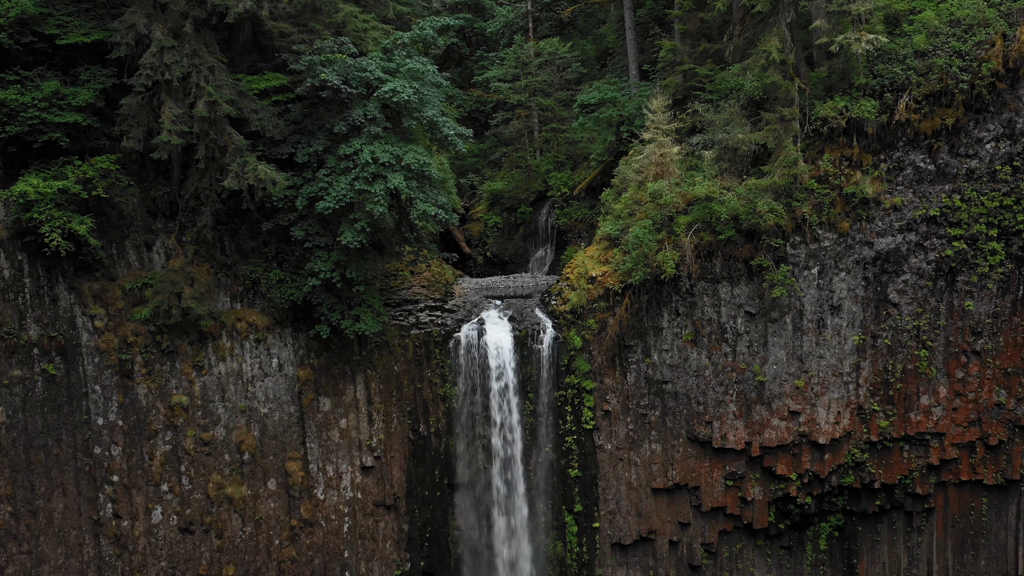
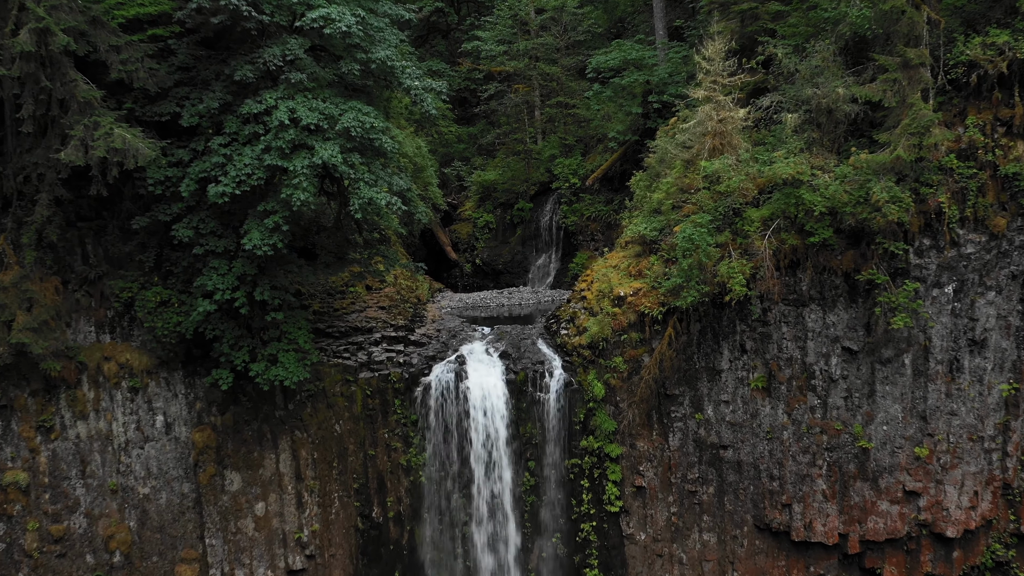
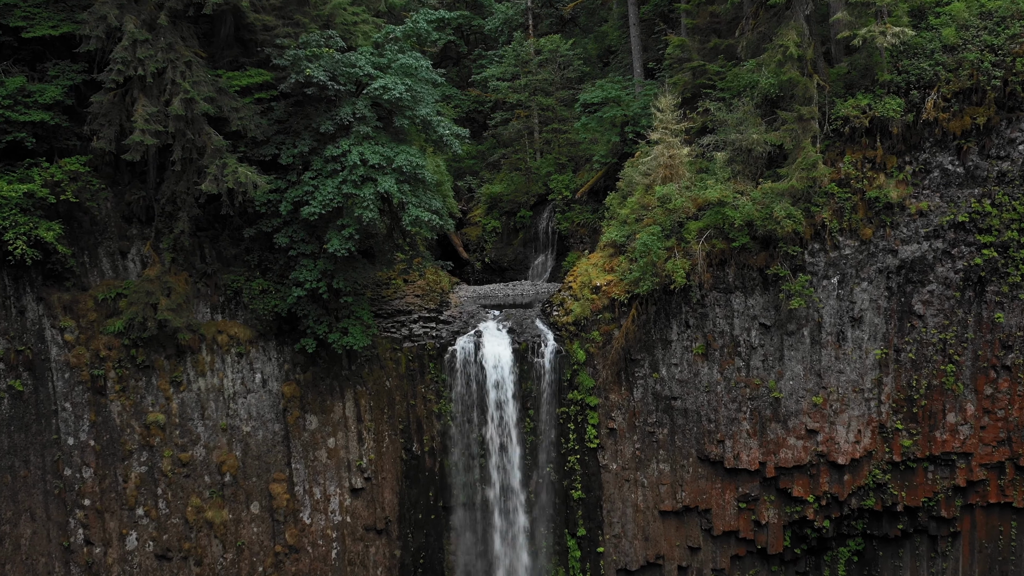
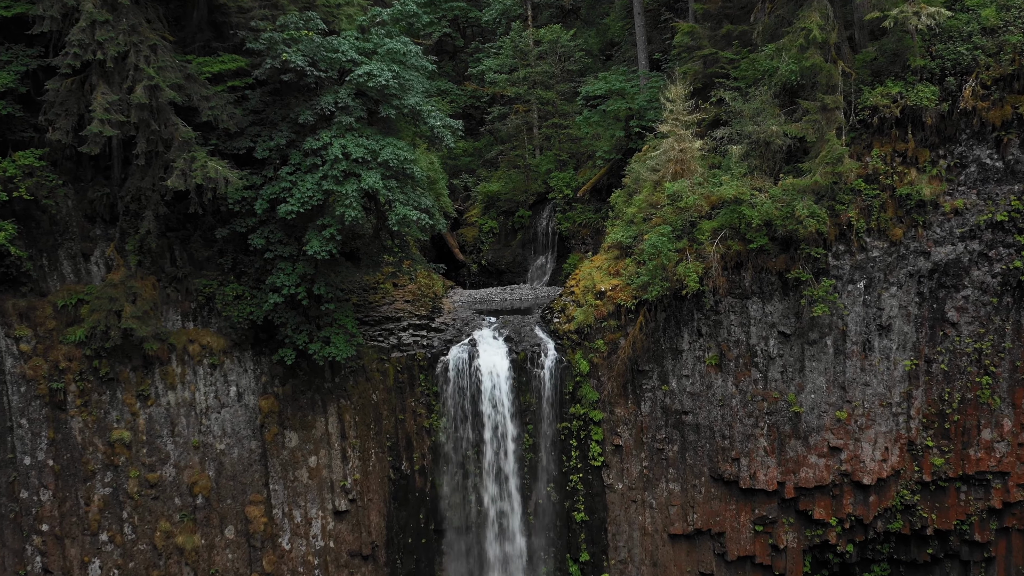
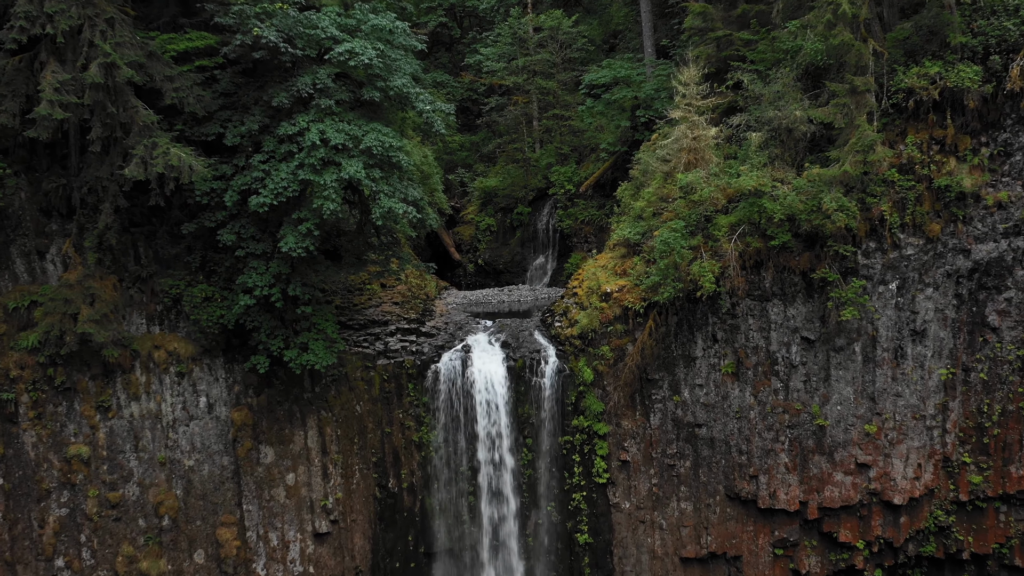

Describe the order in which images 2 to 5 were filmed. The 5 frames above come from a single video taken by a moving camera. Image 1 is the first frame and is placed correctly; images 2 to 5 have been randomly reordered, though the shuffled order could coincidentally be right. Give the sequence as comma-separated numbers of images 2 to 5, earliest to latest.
3, 4, 5, 2
